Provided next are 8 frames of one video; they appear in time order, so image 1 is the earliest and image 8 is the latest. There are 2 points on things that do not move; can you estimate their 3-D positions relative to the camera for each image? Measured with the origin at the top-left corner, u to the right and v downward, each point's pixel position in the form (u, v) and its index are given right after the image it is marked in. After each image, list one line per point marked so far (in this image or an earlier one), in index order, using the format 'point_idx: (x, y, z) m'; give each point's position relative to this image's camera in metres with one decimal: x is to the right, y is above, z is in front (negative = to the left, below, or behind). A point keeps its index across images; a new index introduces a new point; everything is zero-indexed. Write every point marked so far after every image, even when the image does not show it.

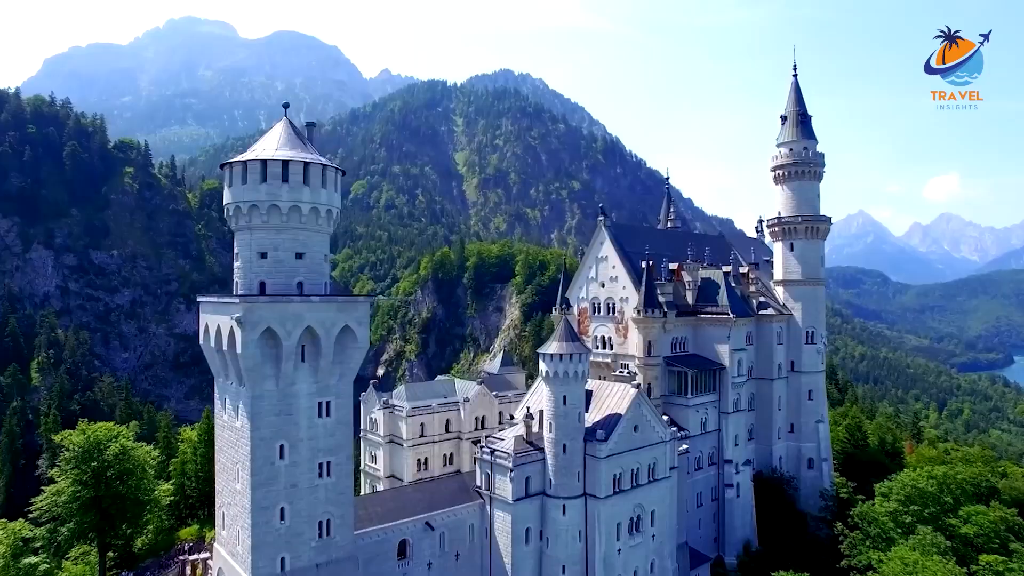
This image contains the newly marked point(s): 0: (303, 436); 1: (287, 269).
0: (-5.5, -3.9, +16.3) m
1: (-6.0, +0.5, +16.4) m
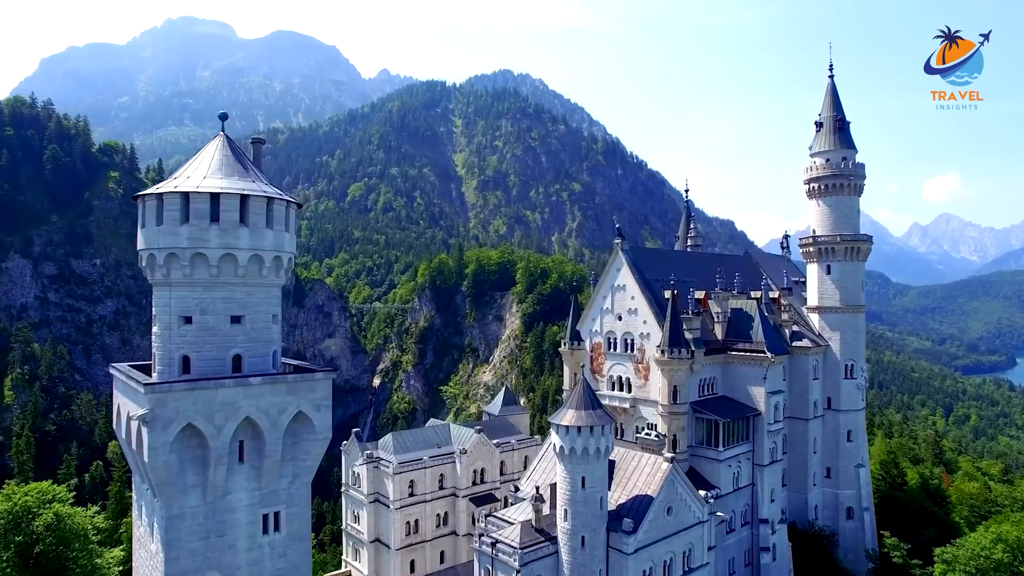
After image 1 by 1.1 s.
0: (-5.3, -5.4, +12.2) m
1: (-5.8, -1.0, +12.2) m
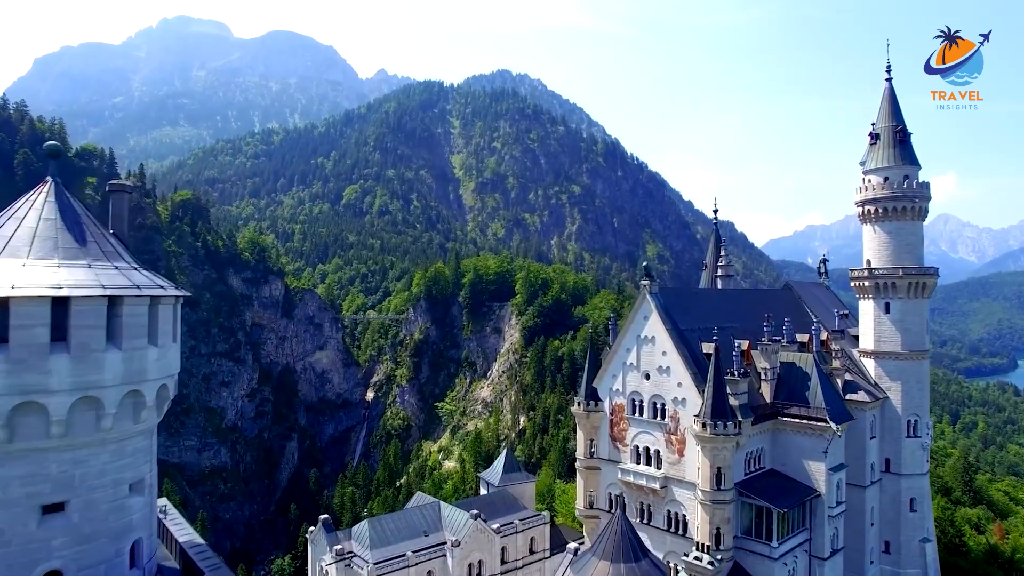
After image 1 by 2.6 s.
0: (-5.2, -7.3, +7.0) m
1: (-5.7, -2.9, +7.1) m
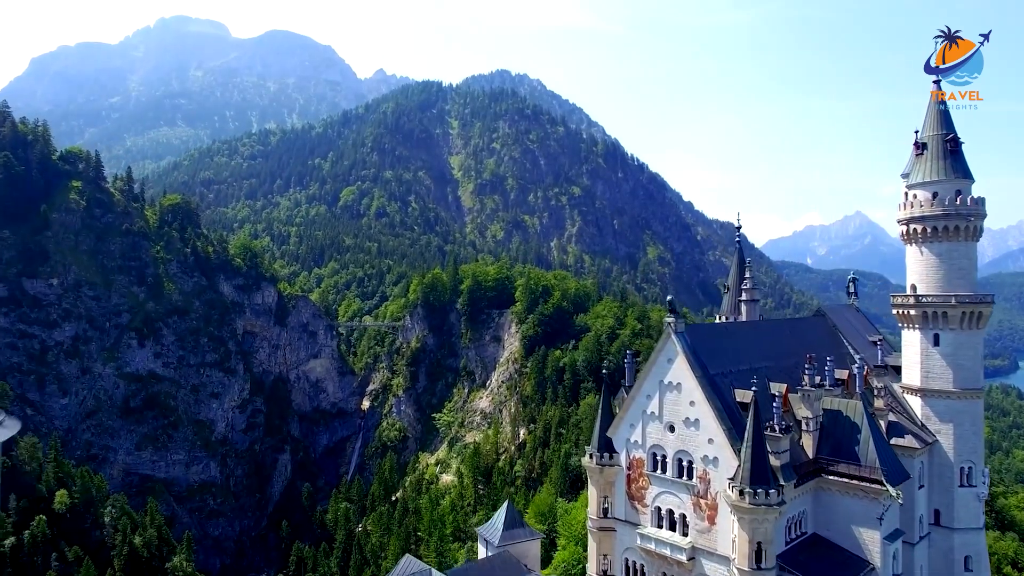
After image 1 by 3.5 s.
0: (-5.1, -8.5, +3.7) m
1: (-5.6, -4.1, +3.8) m
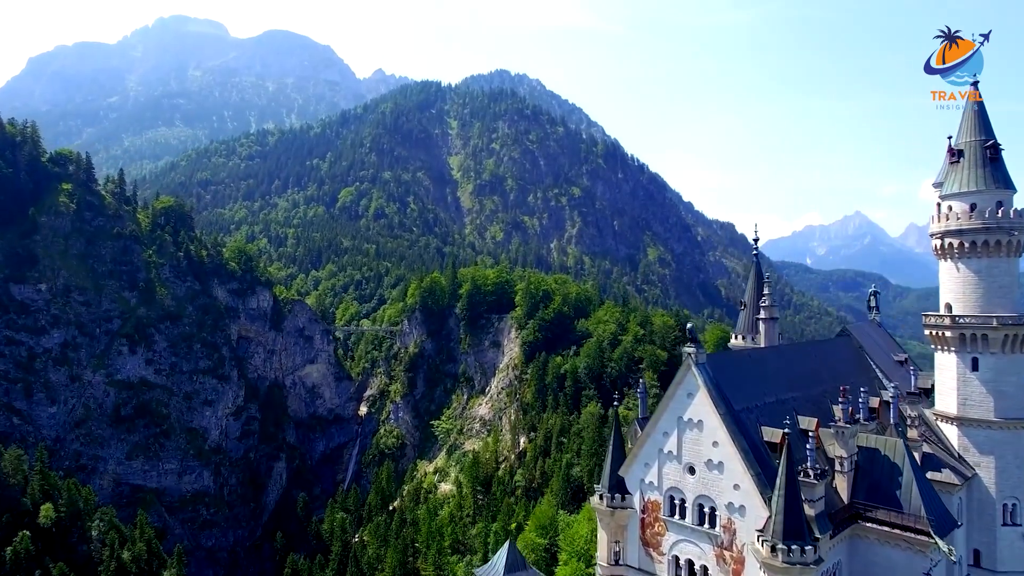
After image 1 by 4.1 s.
0: (-5.0, -9.3, +1.7) m
1: (-5.5, -4.9, +1.7) m
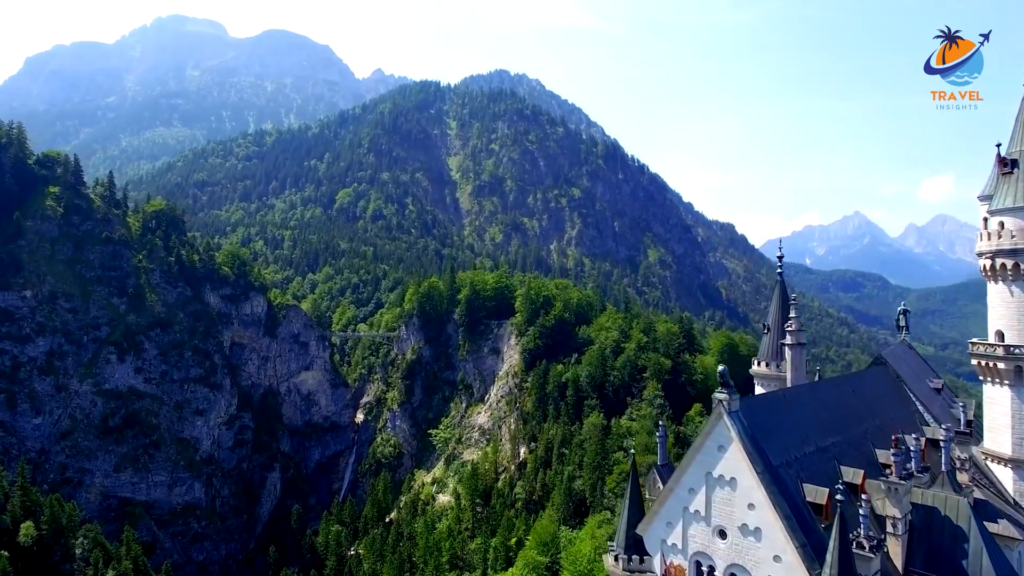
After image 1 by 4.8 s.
0: (-4.9, -10.2, -0.8) m
1: (-5.4, -5.8, -0.7) m
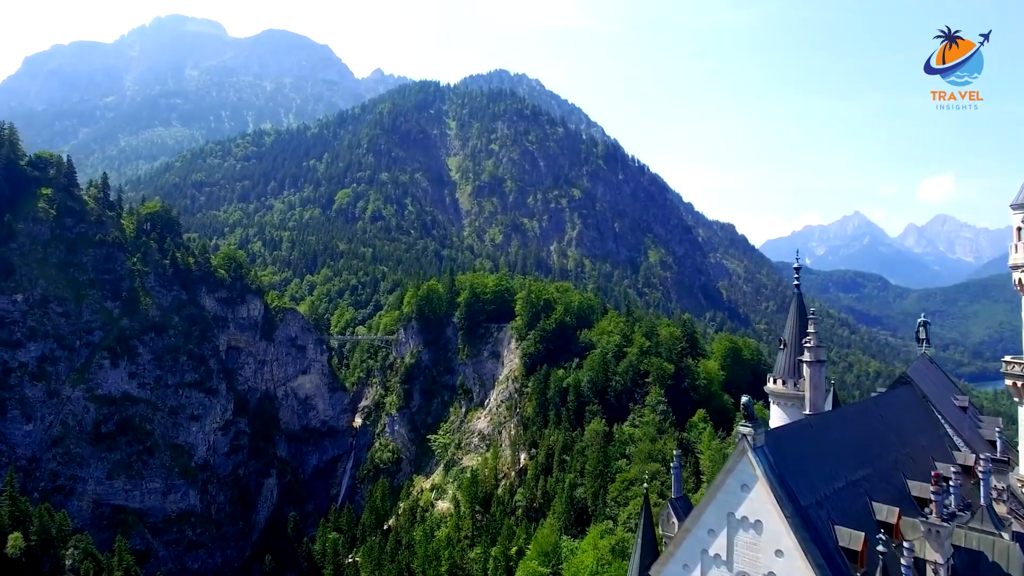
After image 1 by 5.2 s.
0: (-4.8, -10.7, -2.2) m
1: (-5.3, -6.3, -2.2) m
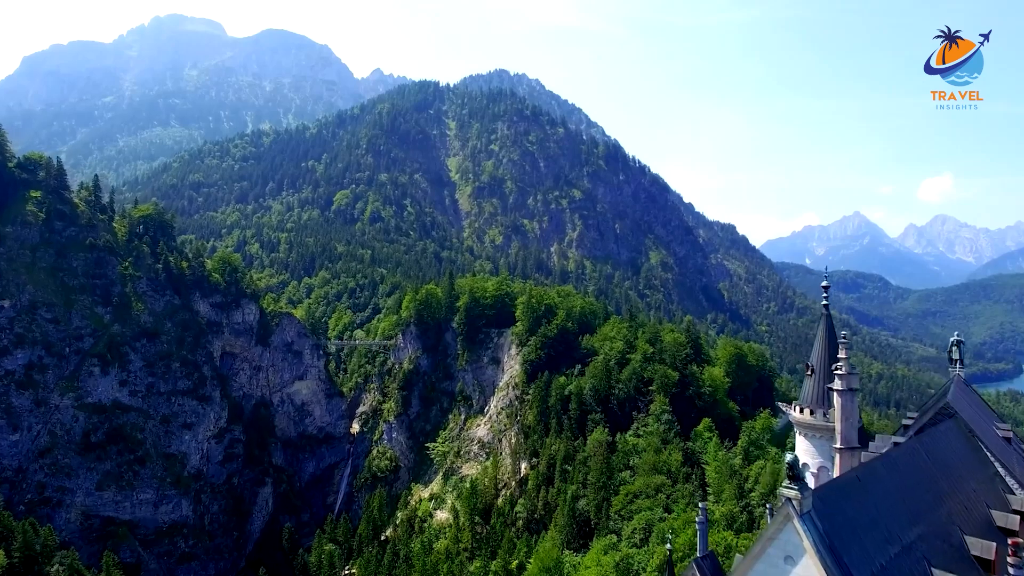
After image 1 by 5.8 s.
0: (-4.7, -11.4, -4.3) m
1: (-5.2, -7.0, -4.2) m
